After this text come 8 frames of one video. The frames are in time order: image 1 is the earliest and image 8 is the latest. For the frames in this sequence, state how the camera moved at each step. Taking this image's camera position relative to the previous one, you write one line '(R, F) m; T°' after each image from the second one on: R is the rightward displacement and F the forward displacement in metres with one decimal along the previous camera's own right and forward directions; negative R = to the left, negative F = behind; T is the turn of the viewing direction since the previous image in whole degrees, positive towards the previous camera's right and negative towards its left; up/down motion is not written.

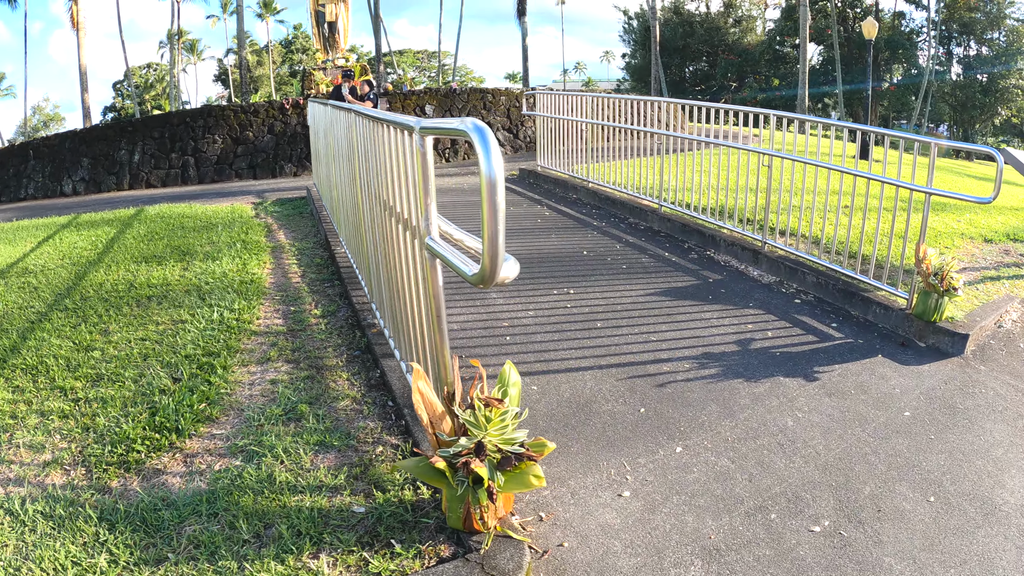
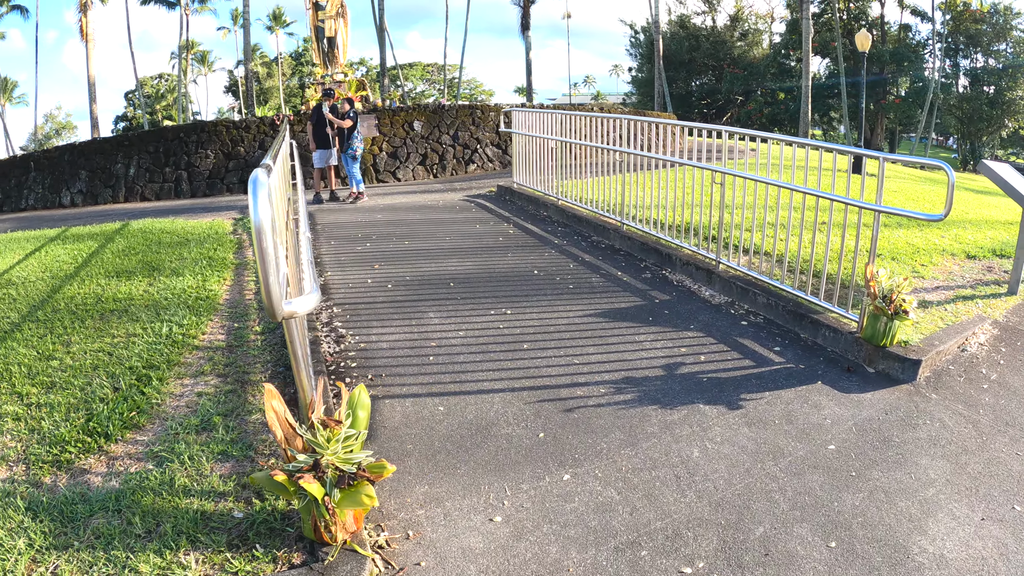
(+0.3, +0.2) m; -1°
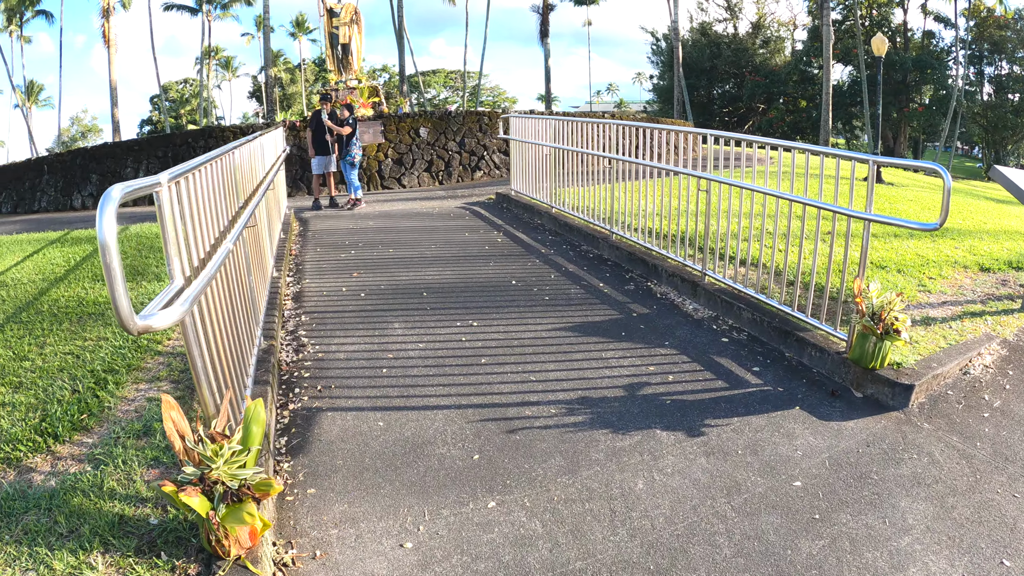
(+0.2, +0.3) m; -1°
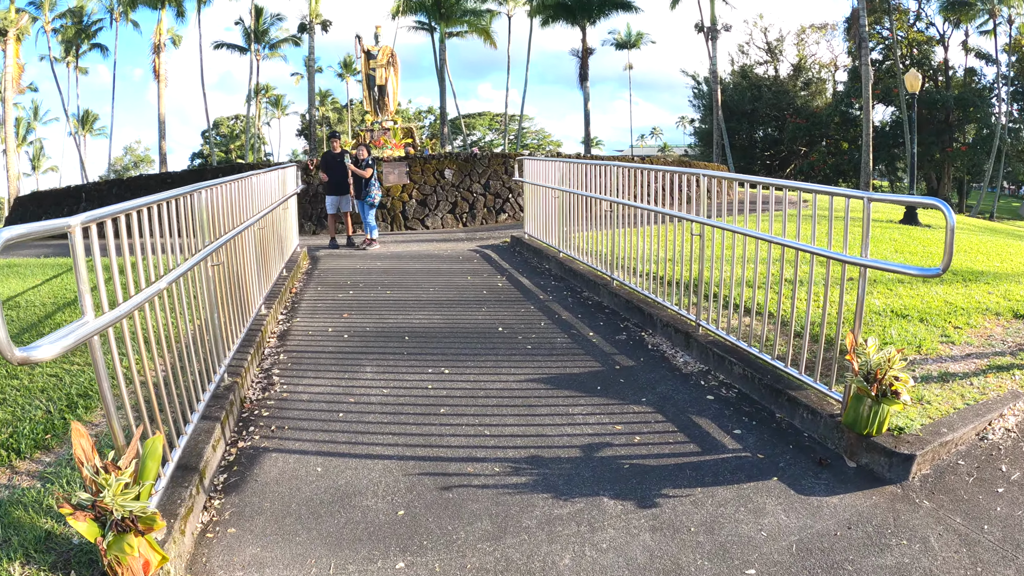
(+0.3, +0.3) m; -3°
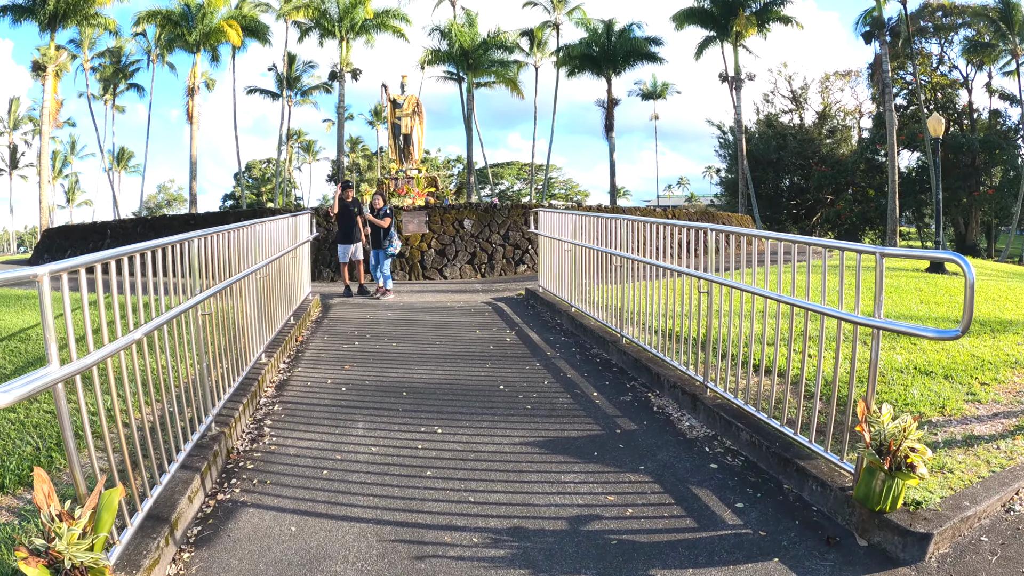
(+0.1, +0.2) m; -2°
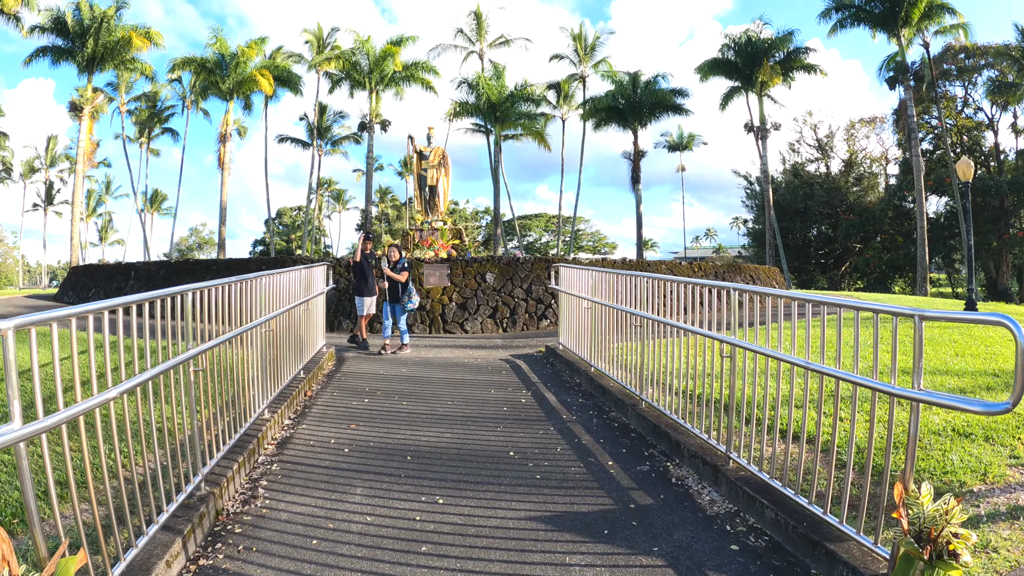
(+0.1, +0.2) m; -2°
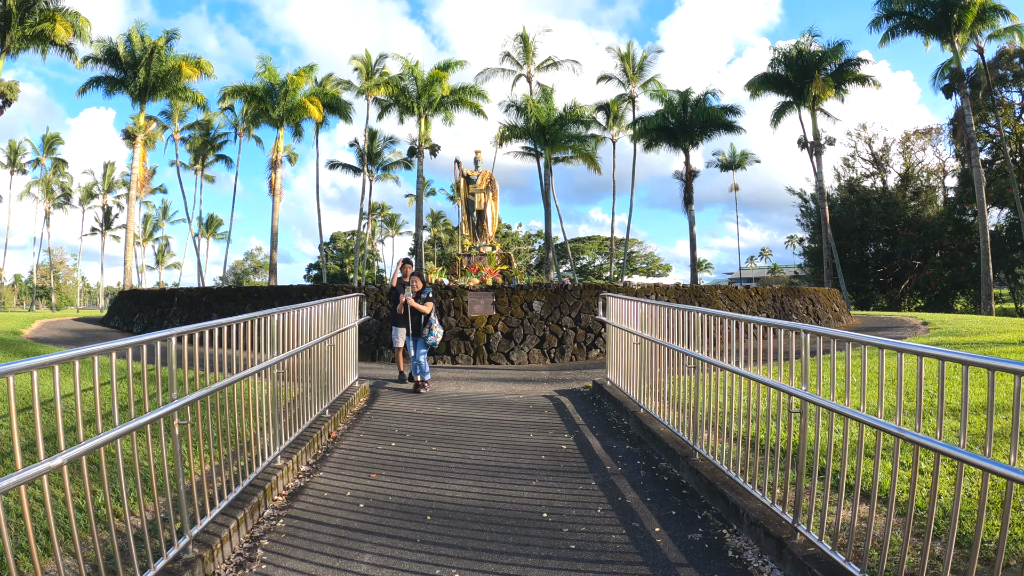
(+0.1, +0.5) m; -3°
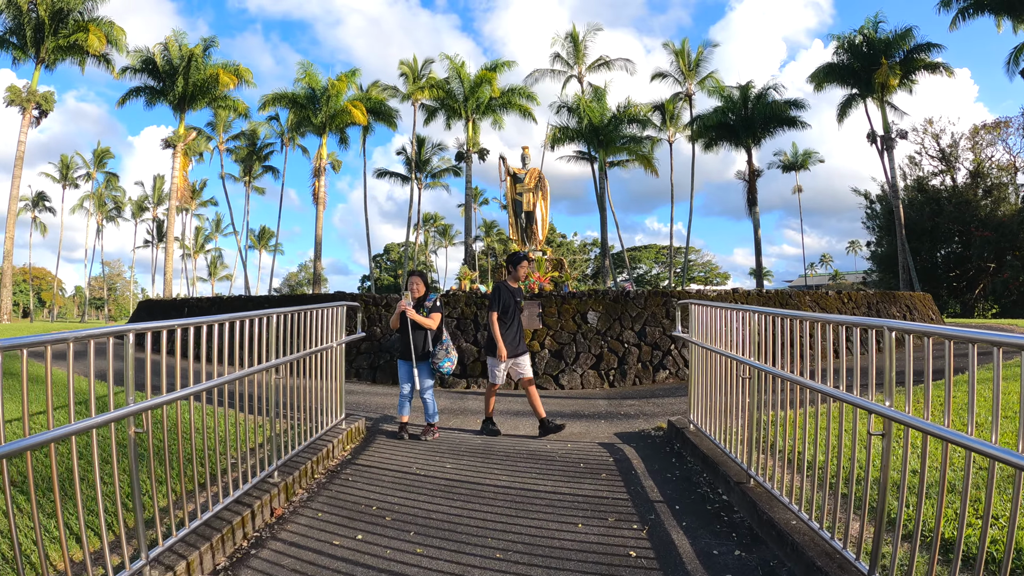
(+0.1, +2.0) m; -3°
